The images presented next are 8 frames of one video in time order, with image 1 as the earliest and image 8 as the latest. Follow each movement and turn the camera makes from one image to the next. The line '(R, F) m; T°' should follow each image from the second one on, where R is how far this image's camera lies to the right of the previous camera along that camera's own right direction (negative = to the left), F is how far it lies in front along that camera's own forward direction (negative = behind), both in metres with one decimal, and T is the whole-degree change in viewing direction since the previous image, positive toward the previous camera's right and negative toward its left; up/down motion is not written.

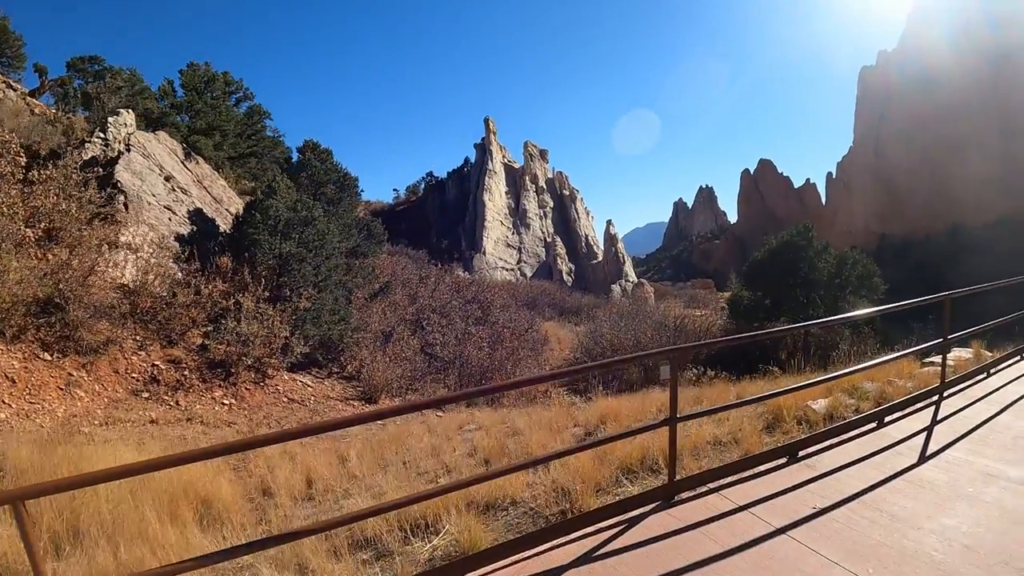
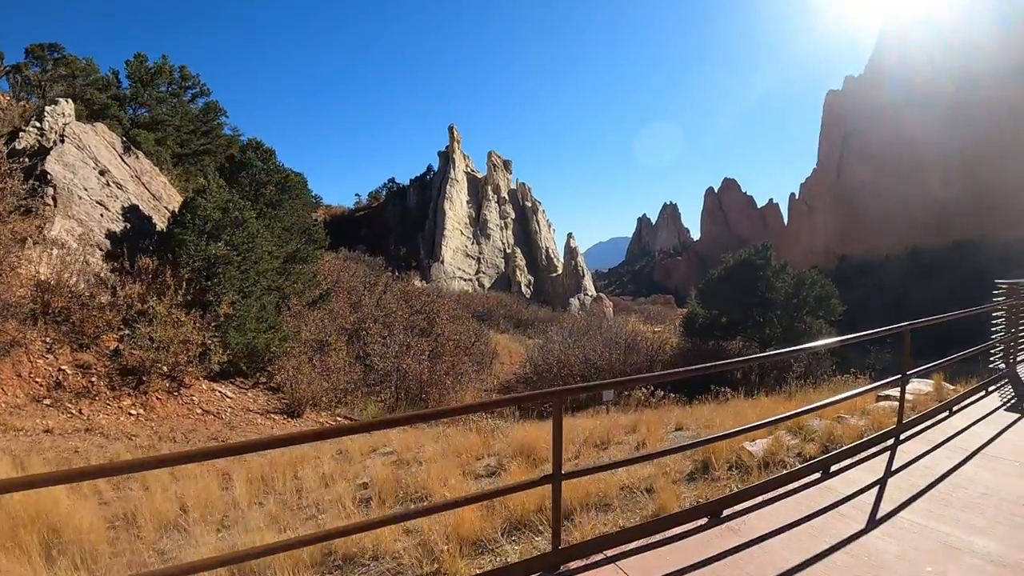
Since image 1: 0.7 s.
(+0.6, +0.1) m; +4°
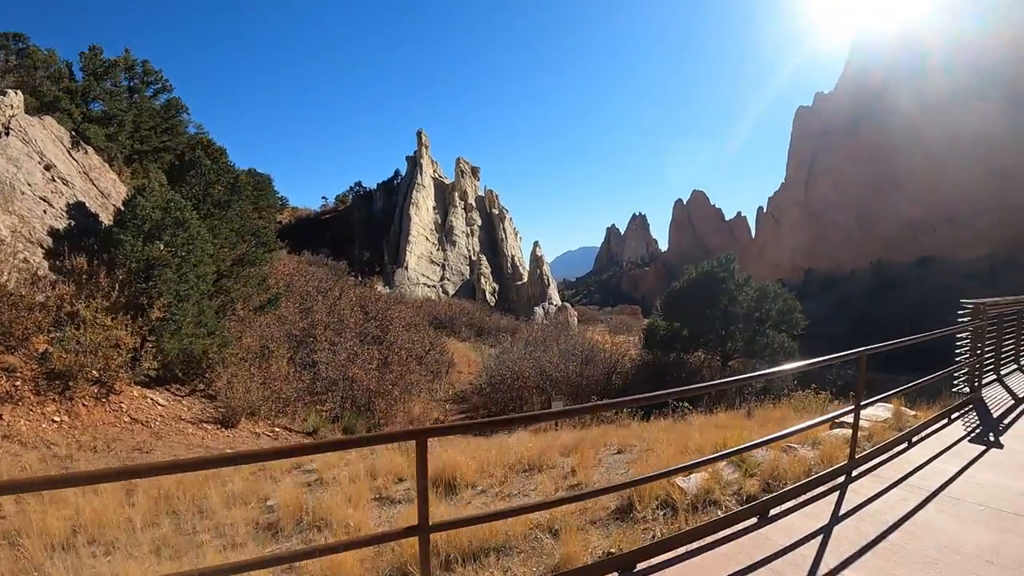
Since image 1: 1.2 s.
(+0.5, -0.2) m; +3°
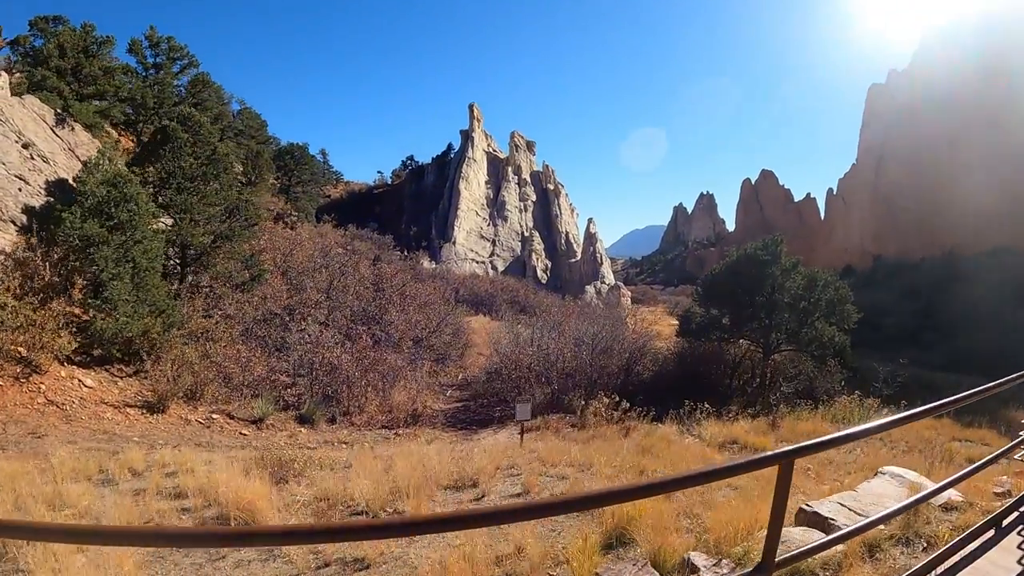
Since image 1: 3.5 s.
(+2.2, +1.4) m; -9°
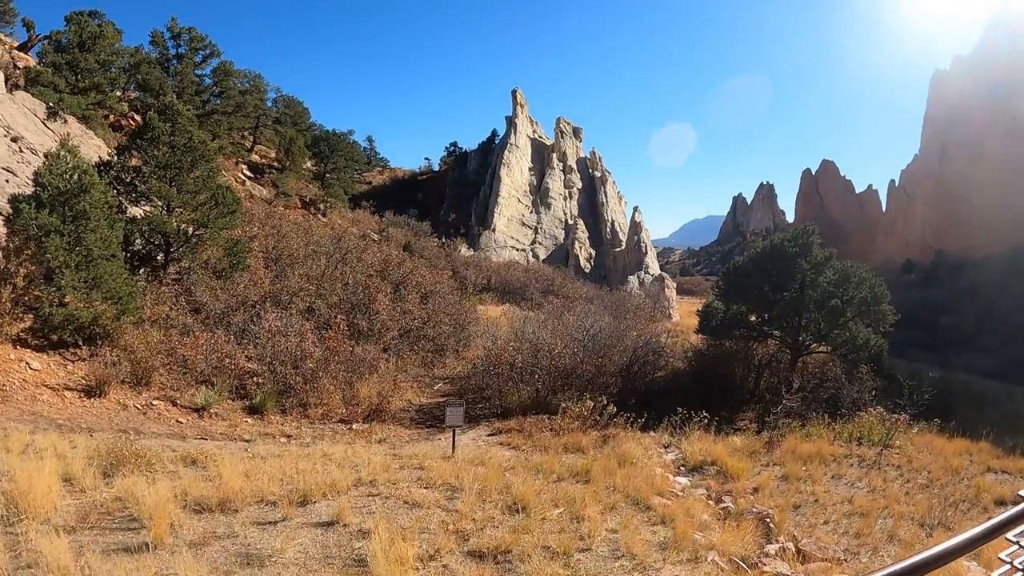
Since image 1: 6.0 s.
(+2.4, +0.9) m; -9°
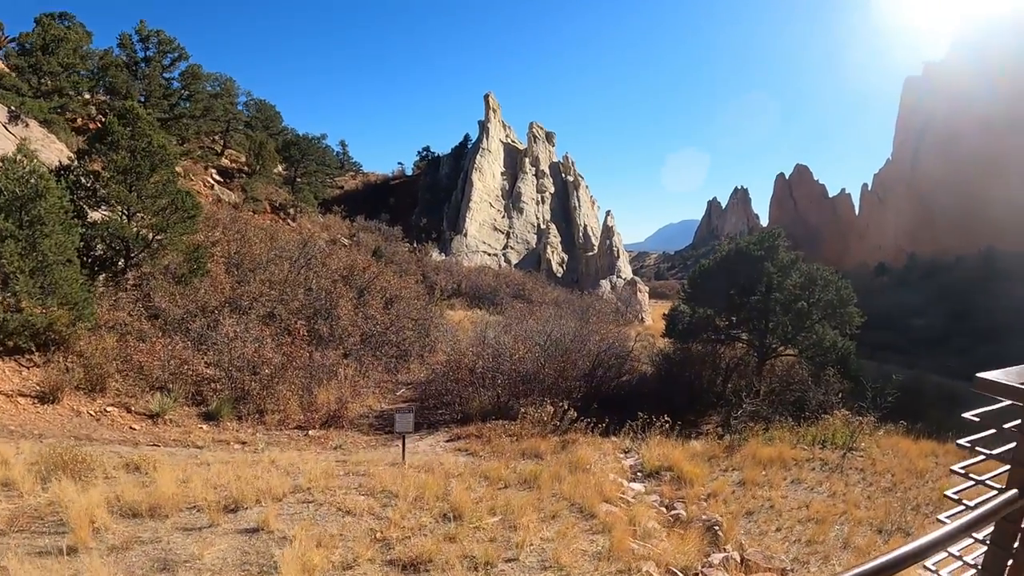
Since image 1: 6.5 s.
(+0.6, -0.1) m; +1°
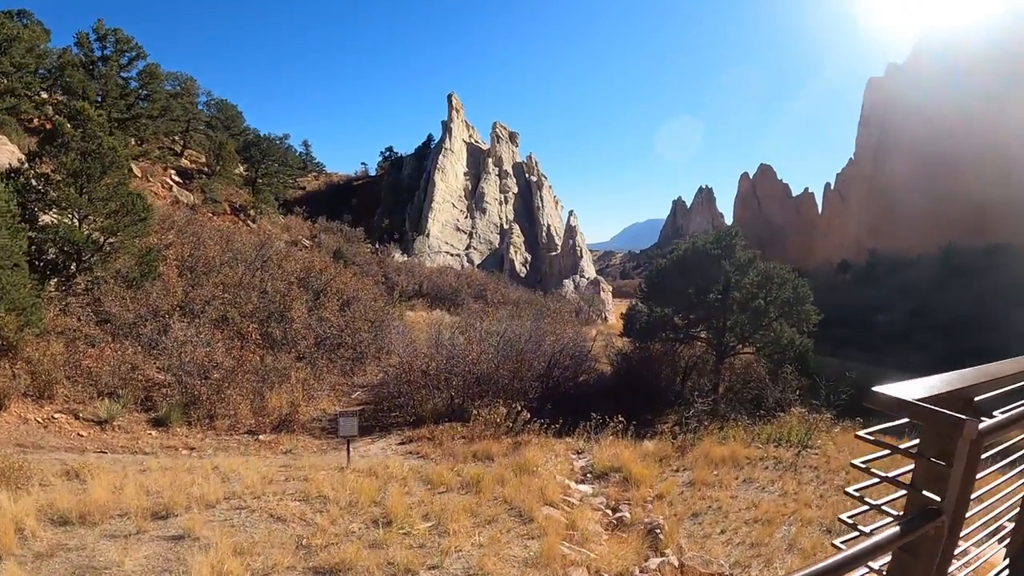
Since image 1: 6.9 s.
(+0.6, -0.2) m; +2°
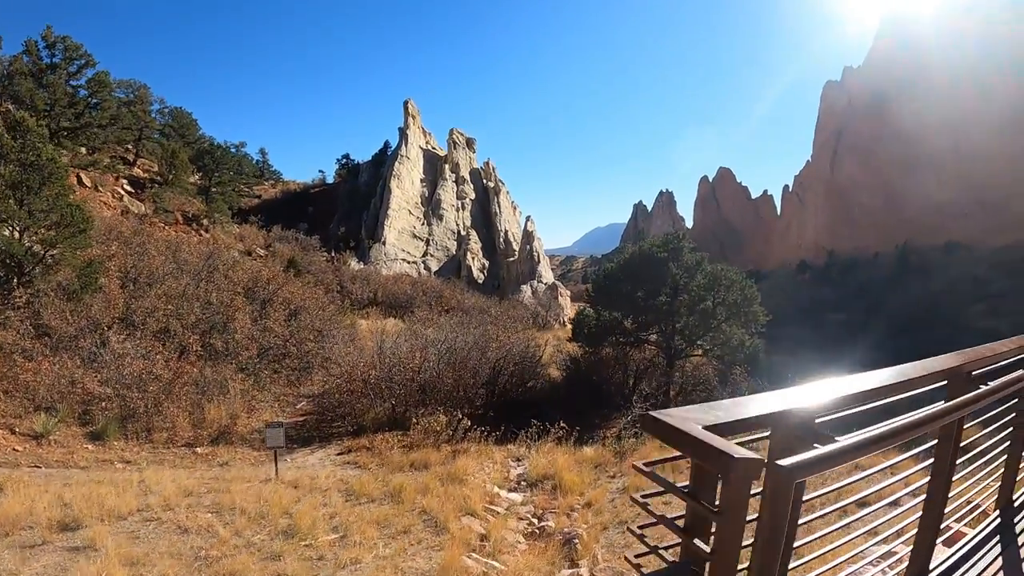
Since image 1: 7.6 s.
(+0.9, -0.2) m; +1°
